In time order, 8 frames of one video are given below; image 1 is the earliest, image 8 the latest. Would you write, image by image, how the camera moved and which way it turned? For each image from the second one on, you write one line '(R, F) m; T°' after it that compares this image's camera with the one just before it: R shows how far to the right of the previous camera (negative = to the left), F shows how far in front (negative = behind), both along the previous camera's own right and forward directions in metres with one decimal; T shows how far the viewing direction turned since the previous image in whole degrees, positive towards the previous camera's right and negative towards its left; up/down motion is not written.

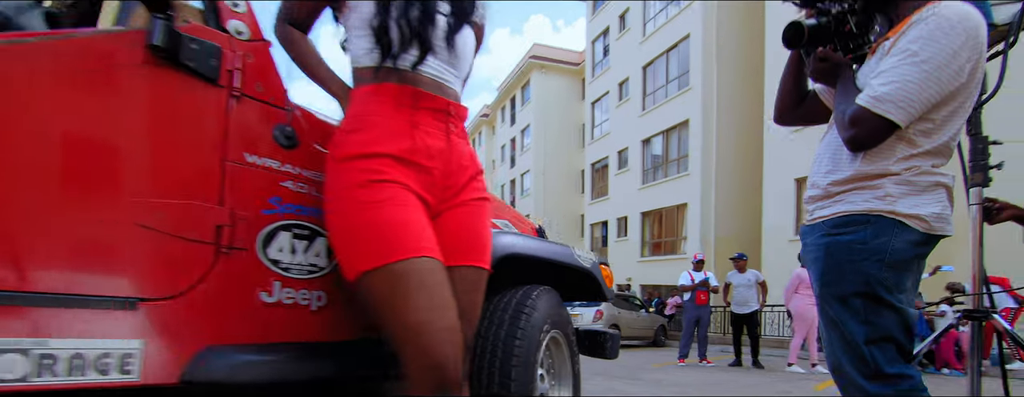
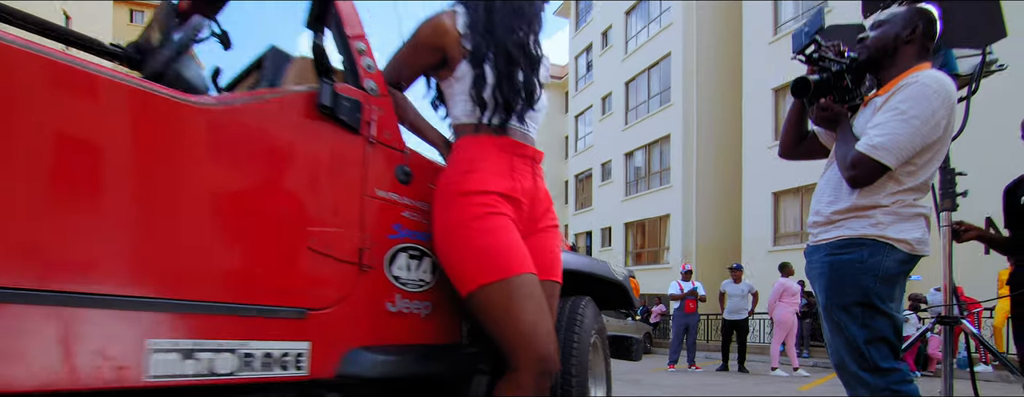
(-0.3, -0.3) m; +2°
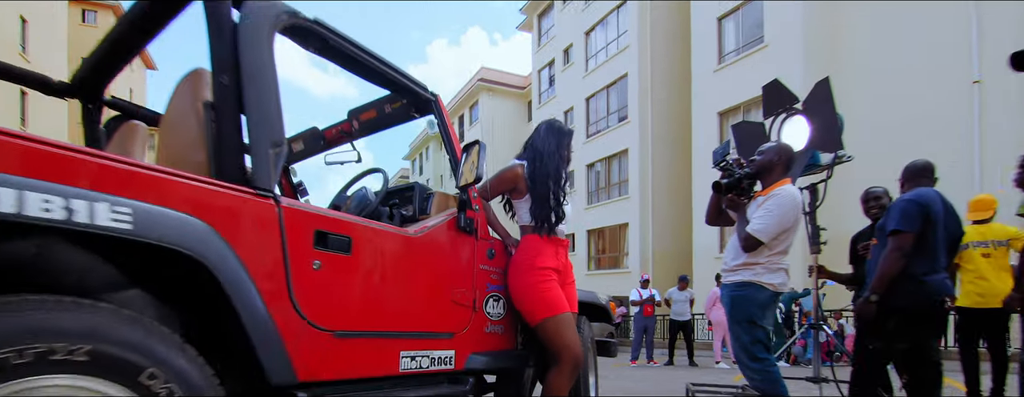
(-0.4, -1.2) m; +5°
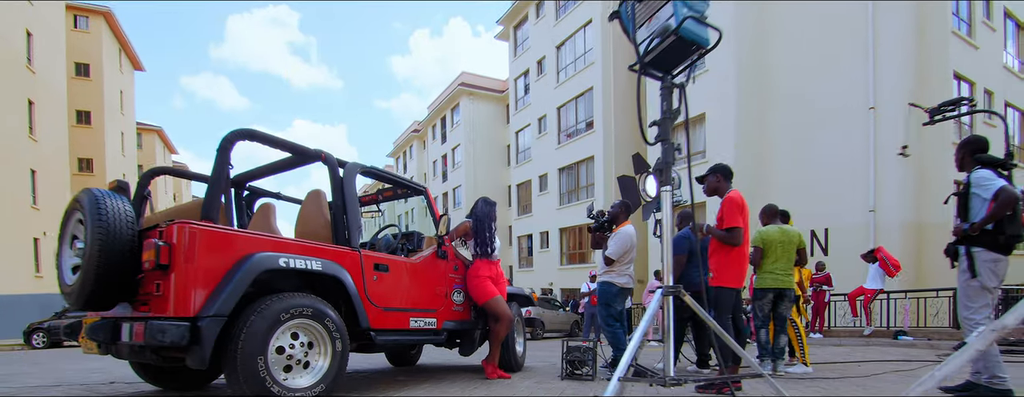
(+0.3, -2.4) m; +2°
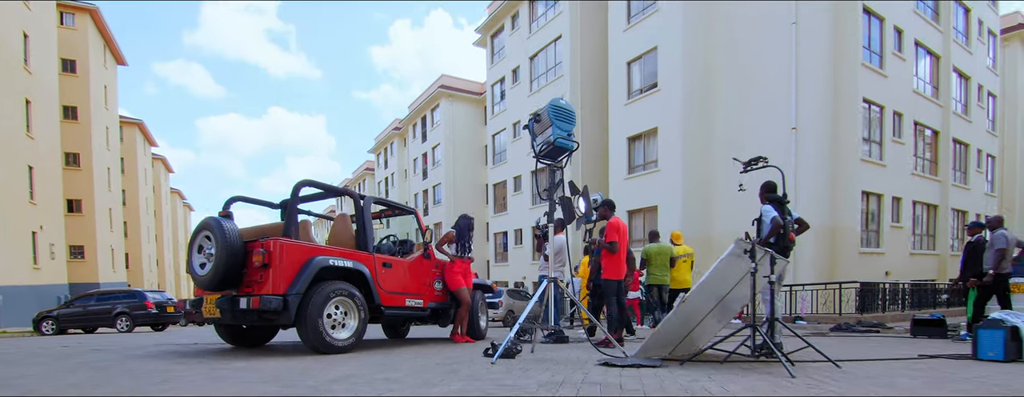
(+0.2, -2.3) m; +2°
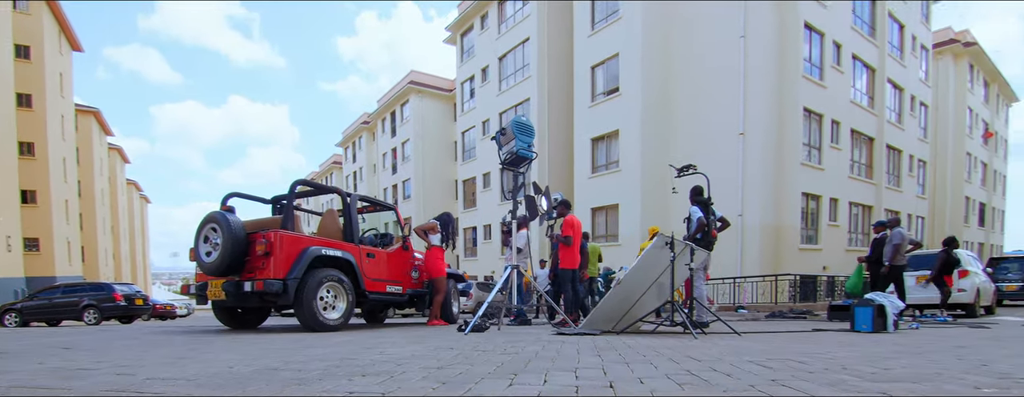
(0.0, -1.0) m; +4°
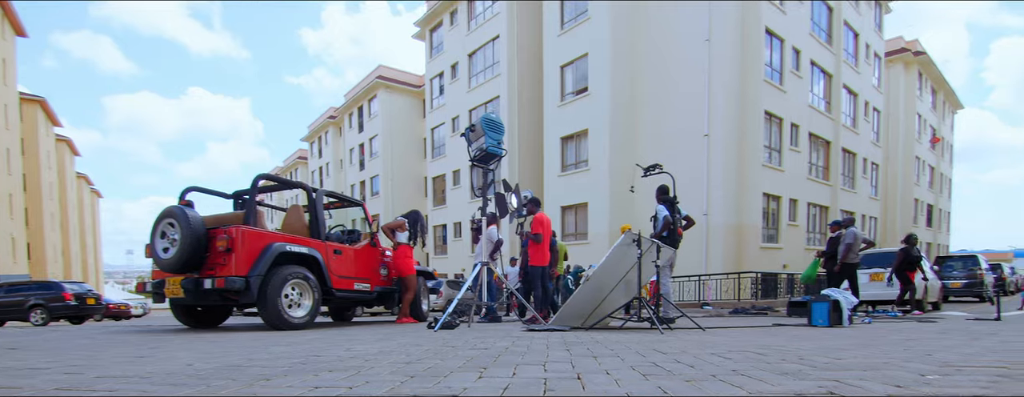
(0.0, 0.0) m; +3°
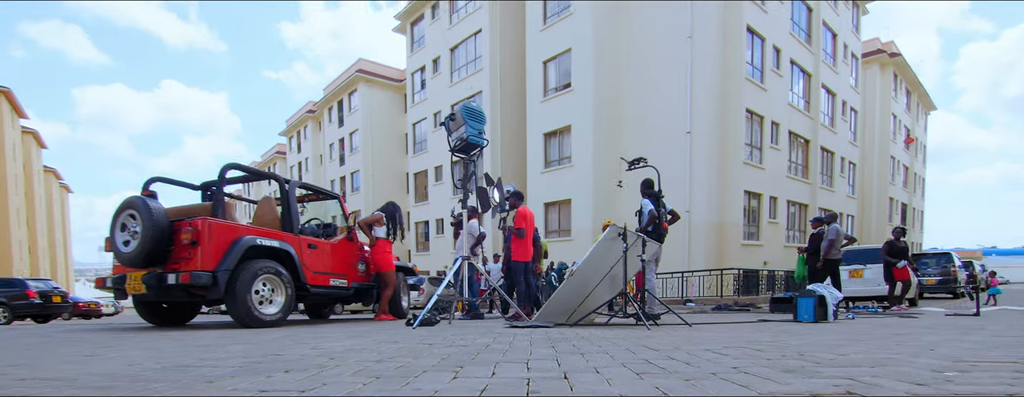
(0.0, +0.2) m; +2°
